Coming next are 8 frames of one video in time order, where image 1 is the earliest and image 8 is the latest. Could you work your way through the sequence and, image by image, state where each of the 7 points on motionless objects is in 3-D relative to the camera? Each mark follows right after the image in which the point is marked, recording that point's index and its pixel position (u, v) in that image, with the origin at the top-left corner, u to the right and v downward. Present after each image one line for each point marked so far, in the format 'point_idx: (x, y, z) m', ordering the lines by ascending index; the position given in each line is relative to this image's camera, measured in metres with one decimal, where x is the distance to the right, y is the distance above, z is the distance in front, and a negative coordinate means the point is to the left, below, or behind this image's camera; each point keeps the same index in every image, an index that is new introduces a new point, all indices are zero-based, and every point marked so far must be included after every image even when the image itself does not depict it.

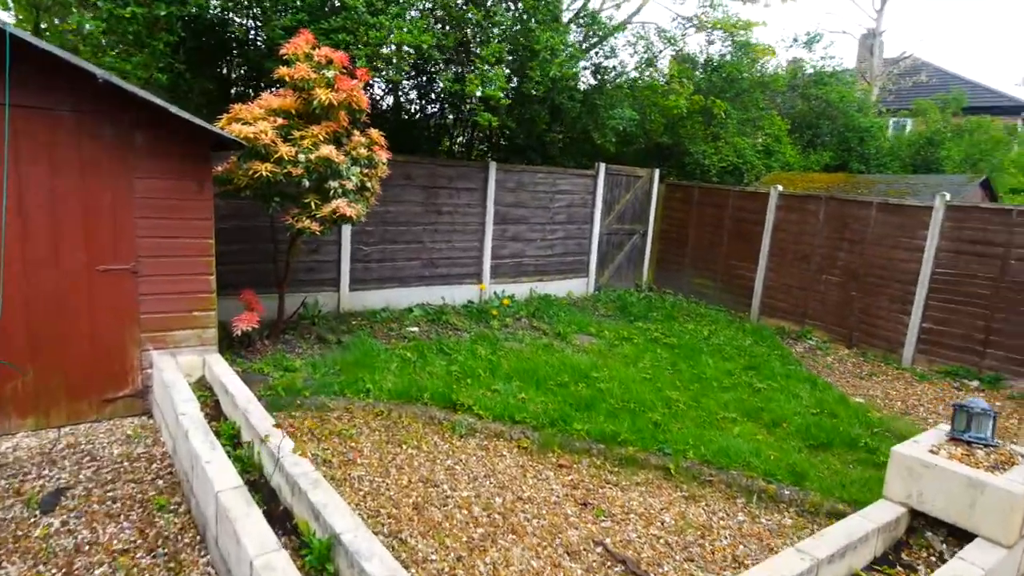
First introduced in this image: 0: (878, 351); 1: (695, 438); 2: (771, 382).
0: (+4.1, -0.7, +6.9) m
1: (+1.2, -1.0, +3.9) m
2: (+2.2, -0.8, +5.2) m
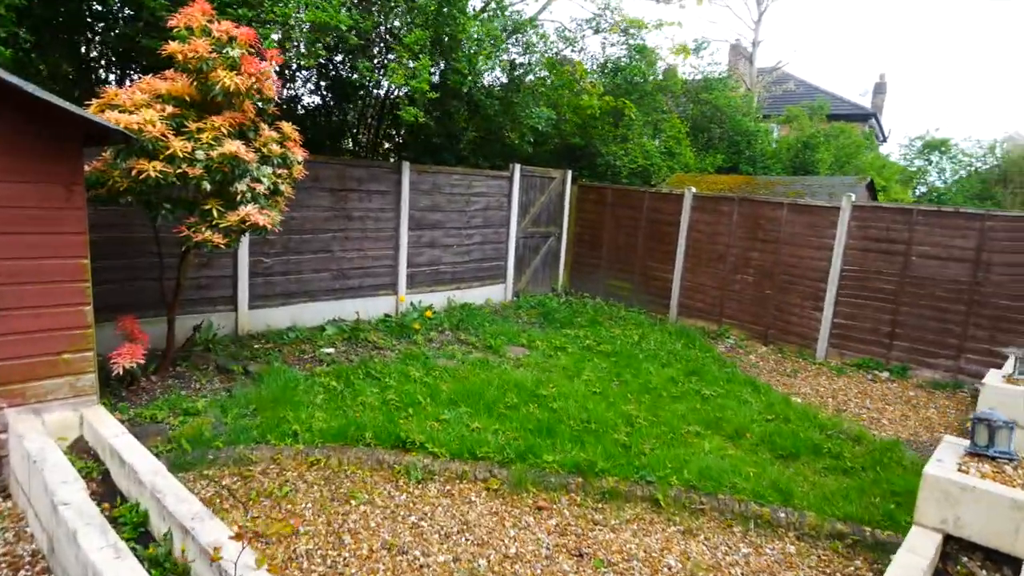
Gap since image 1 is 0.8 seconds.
0: (+3.2, -0.7, +7.1) m
1: (+1.0, -1.0, +3.6) m
2: (+1.7, -0.8, +5.1) m
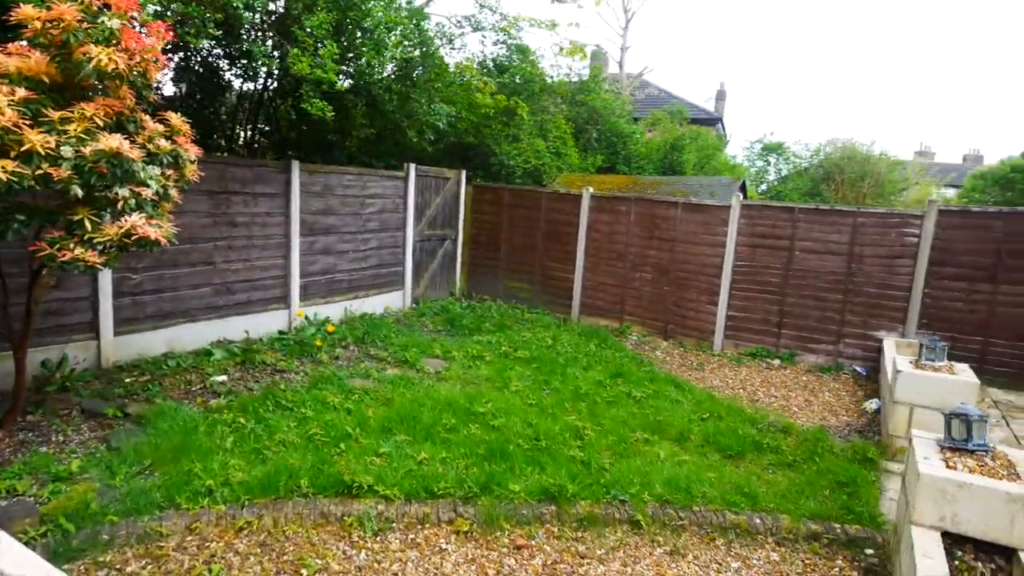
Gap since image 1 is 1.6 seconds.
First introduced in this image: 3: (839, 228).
0: (+2.1, -0.6, +7.4) m
1: (+0.7, -1.0, +3.5) m
2: (+1.1, -0.8, +5.1) m
3: (+3.5, +0.6, +6.6) m
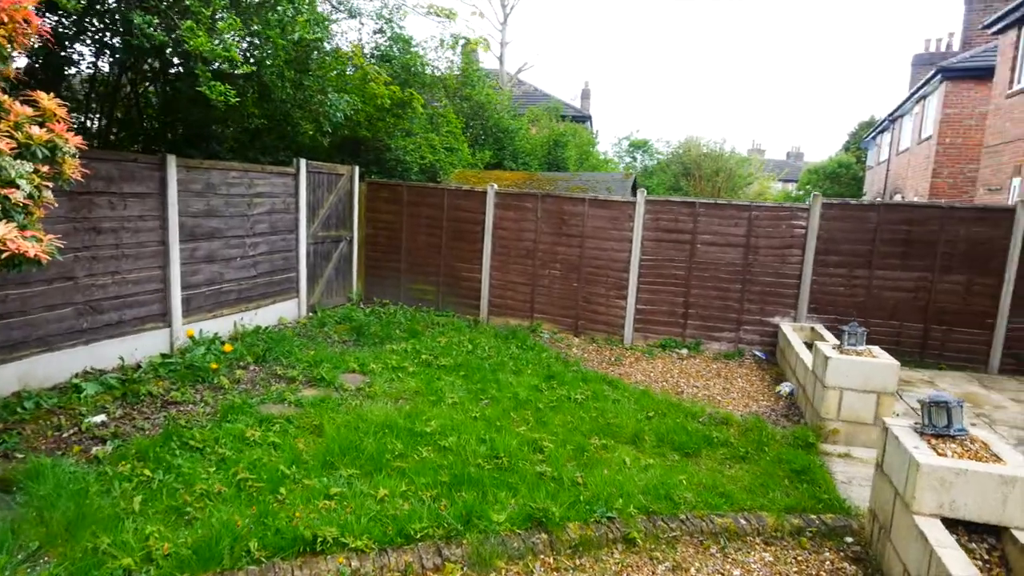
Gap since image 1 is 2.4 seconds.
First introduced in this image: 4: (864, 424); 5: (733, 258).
0: (+1.1, -0.6, +7.4) m
1: (+0.5, -1.1, +3.3) m
2: (+0.6, -0.8, +5.0) m
3: (+2.5, +0.8, +6.9) m
4: (+2.4, -0.9, +4.2) m
5: (+2.5, +0.3, +7.0) m
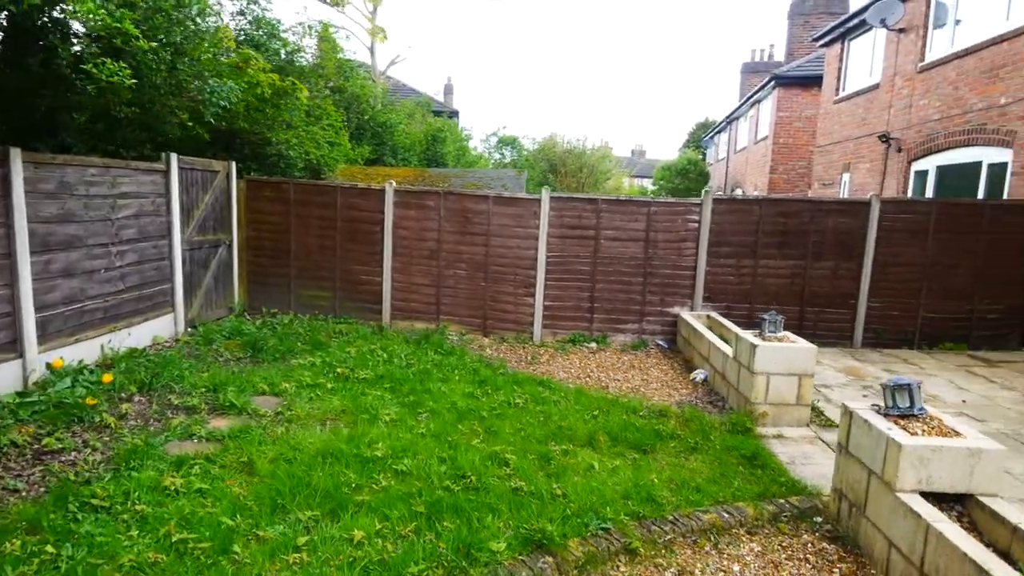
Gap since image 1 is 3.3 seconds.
0: (0.0, -0.5, +7.4) m
1: (+0.4, -1.1, +3.2) m
2: (+0.1, -0.8, +4.8) m
3: (+1.4, +0.8, +7.1) m
4: (+2.0, -0.9, +4.5) m
5: (+1.4, +0.4, +7.2) m
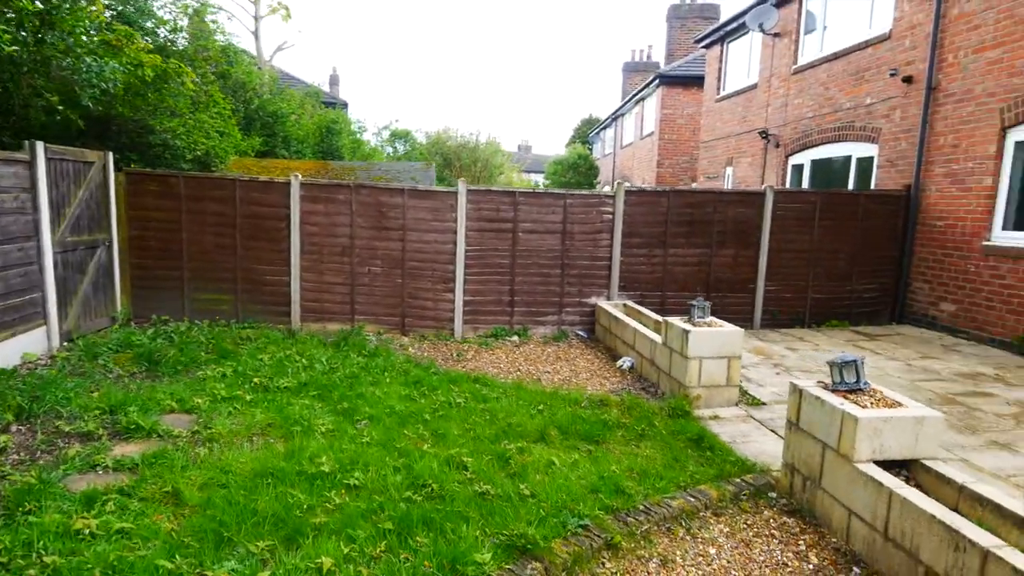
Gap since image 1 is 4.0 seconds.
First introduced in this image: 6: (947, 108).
0: (-0.9, -0.5, +7.1) m
1: (+0.2, -1.0, +3.1) m
2: (-0.4, -0.8, +4.7) m
3: (+0.5, +0.9, +7.2) m
4: (+1.6, -0.8, +4.7) m
5: (+0.5, +0.5, +7.2) m
6: (+5.2, +2.1, +7.3) m
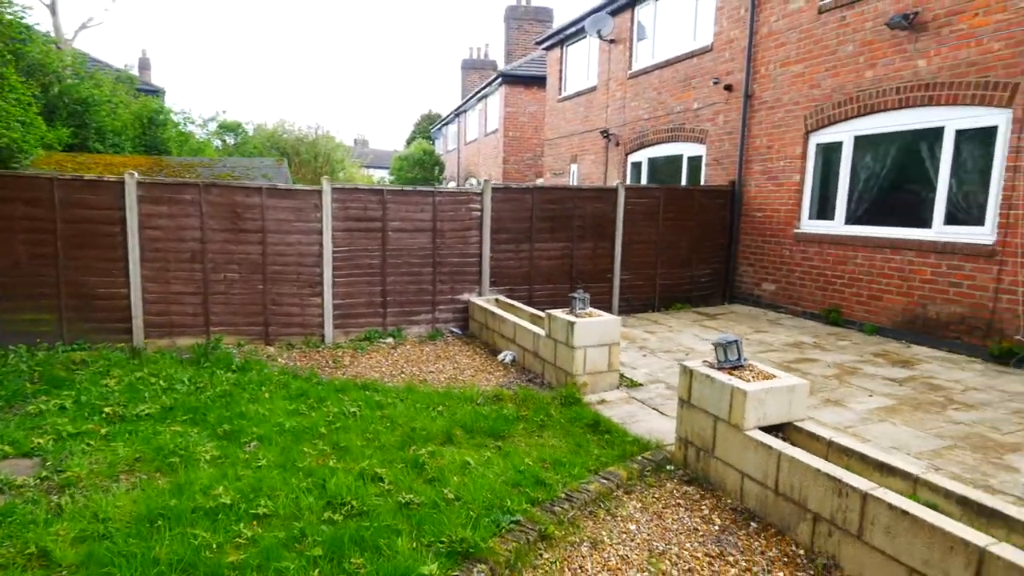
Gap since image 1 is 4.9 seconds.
0: (-2.3, -0.6, +6.7) m
1: (-0.2, -1.0, +3.2) m
2: (-1.2, -0.8, +4.5) m
3: (-1.0, +0.9, +7.1) m
4: (+0.7, -0.7, +5.0) m
5: (-1.0, +0.5, +7.2) m
6: (+3.4, +2.4, +8.4) m
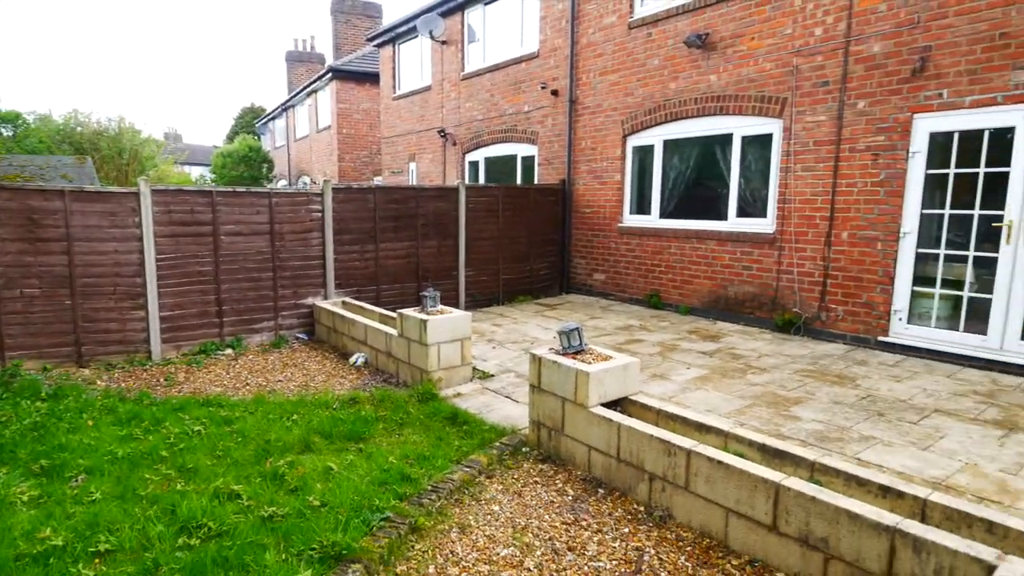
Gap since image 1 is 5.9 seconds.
0: (-3.9, -0.7, +6.1) m
1: (-0.9, -1.1, +3.2) m
2: (-2.2, -0.9, +4.2) m
3: (-2.8, +0.9, +6.7) m
4: (-0.5, -0.7, +5.2) m
5: (-2.8, +0.5, +6.8) m
6: (+1.1, +2.5, +9.1) m
